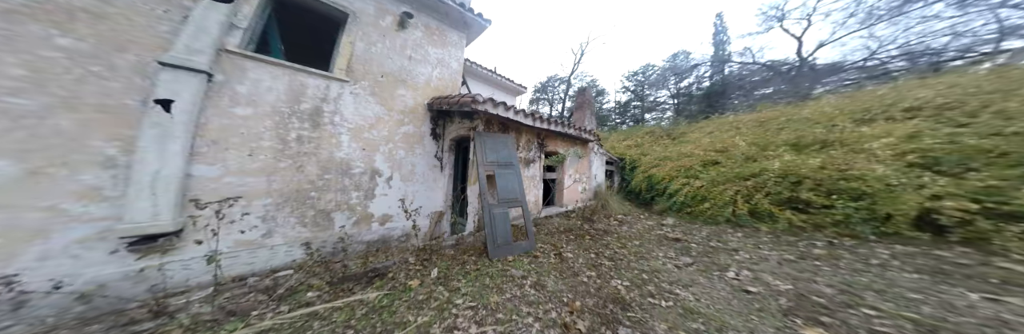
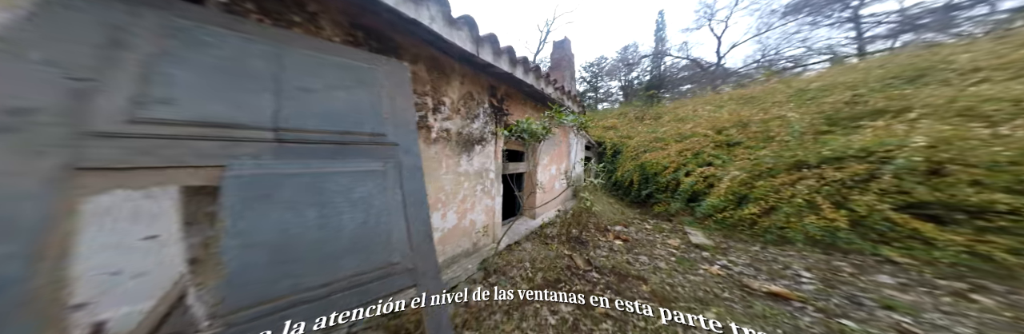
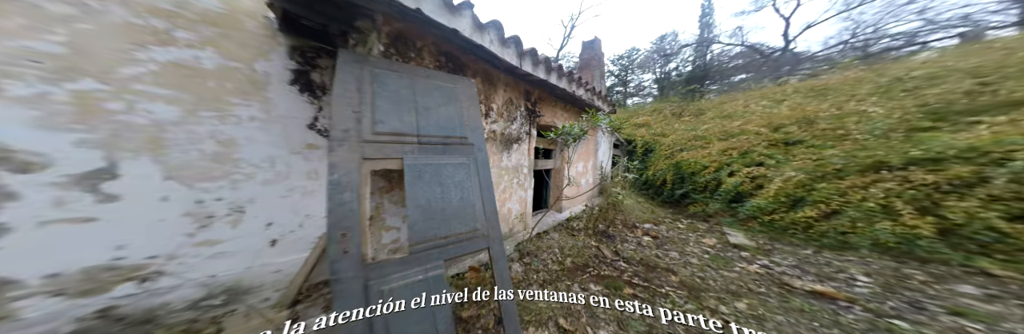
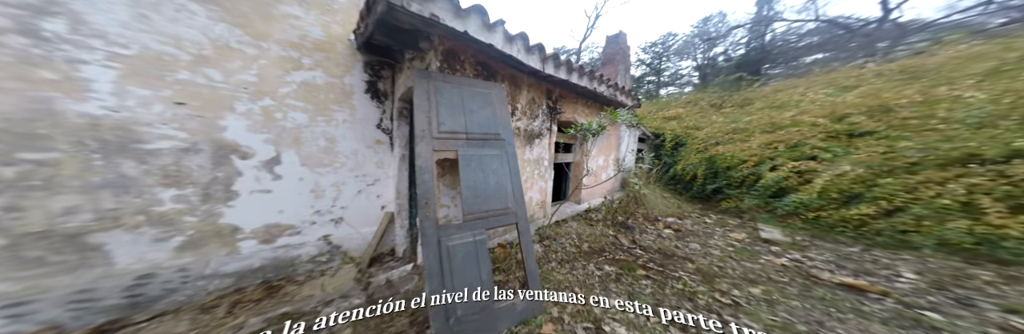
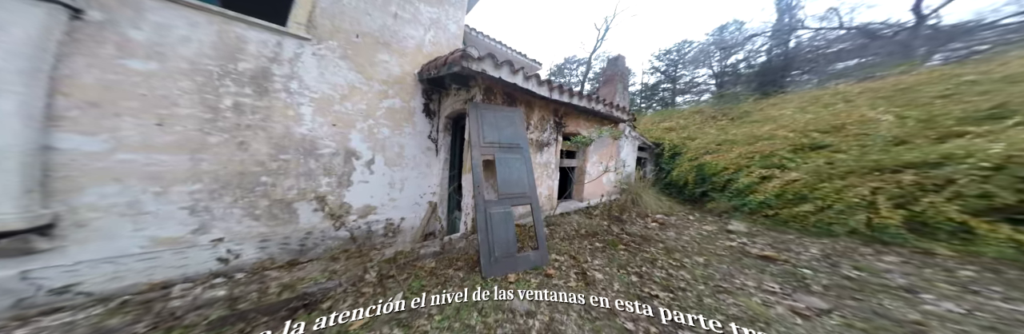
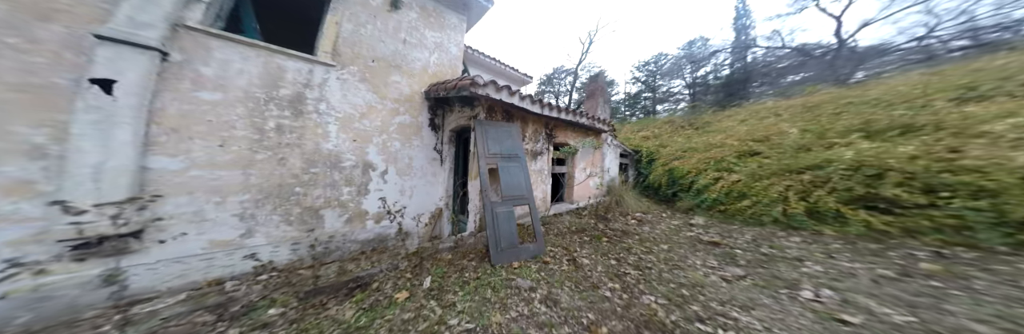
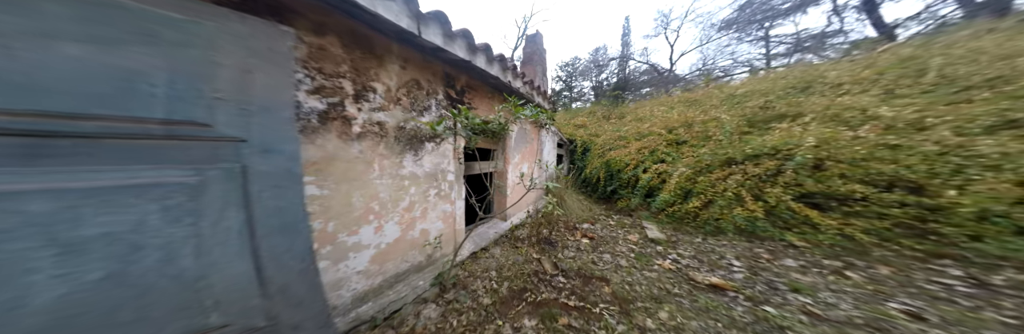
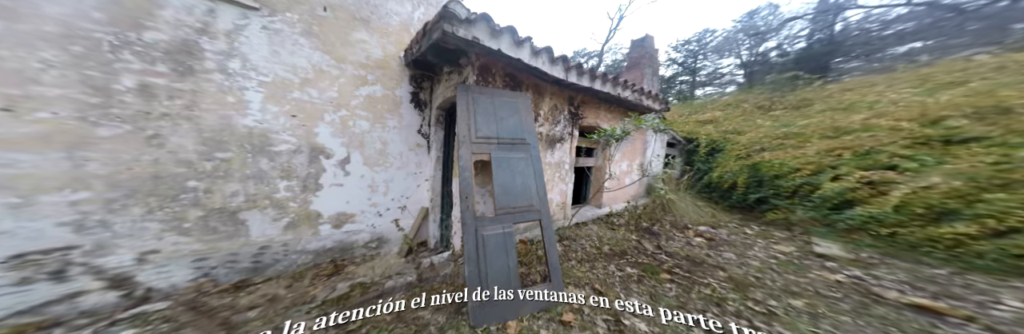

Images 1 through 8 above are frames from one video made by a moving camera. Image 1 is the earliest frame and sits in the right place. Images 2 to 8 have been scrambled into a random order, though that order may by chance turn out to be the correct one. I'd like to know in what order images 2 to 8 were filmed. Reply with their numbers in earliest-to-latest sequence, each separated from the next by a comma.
6, 5, 8, 4, 3, 2, 7
